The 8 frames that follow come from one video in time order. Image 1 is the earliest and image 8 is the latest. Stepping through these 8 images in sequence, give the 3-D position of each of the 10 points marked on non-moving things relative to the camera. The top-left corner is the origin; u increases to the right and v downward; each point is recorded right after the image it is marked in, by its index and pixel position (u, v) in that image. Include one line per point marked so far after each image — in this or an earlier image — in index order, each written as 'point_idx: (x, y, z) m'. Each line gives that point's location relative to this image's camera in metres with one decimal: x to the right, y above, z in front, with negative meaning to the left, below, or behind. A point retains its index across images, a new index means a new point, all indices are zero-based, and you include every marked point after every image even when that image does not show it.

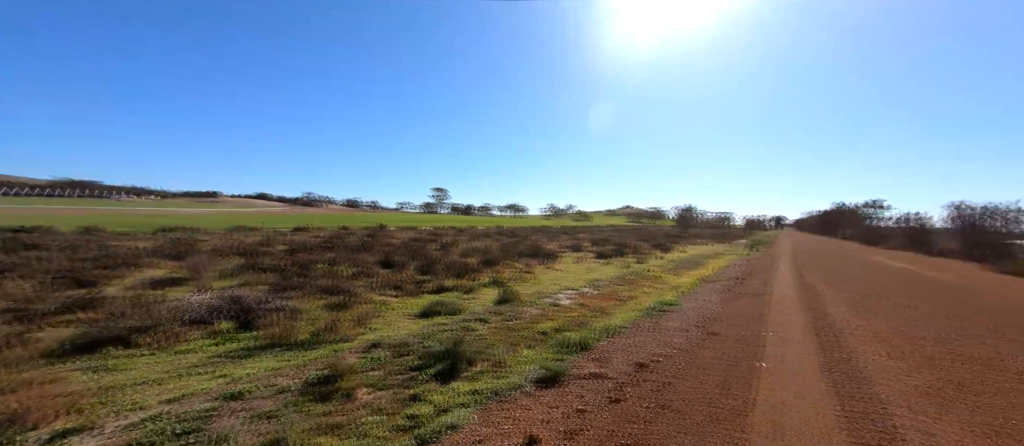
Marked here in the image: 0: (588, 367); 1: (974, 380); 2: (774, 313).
0: (+1.9, -3.6, +8.1) m
1: (+6.7, -2.3, +4.8) m
2: (+6.7, -2.4, +8.6) m
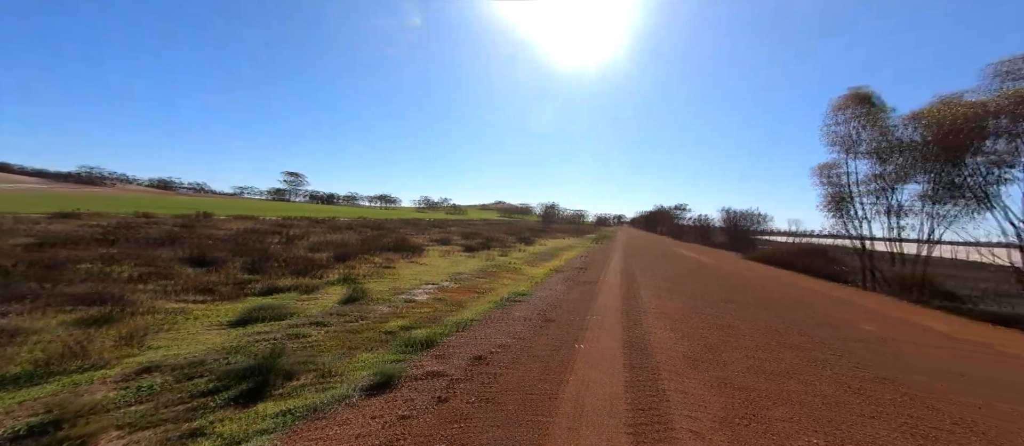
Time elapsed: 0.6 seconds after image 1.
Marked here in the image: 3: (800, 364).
0: (-1.9, -3.2, +7.4) m
1: (+3.7, -2.2, +5.9) m
2: (+2.5, -2.2, +9.6) m
3: (+4.4, -2.2, +5.0) m
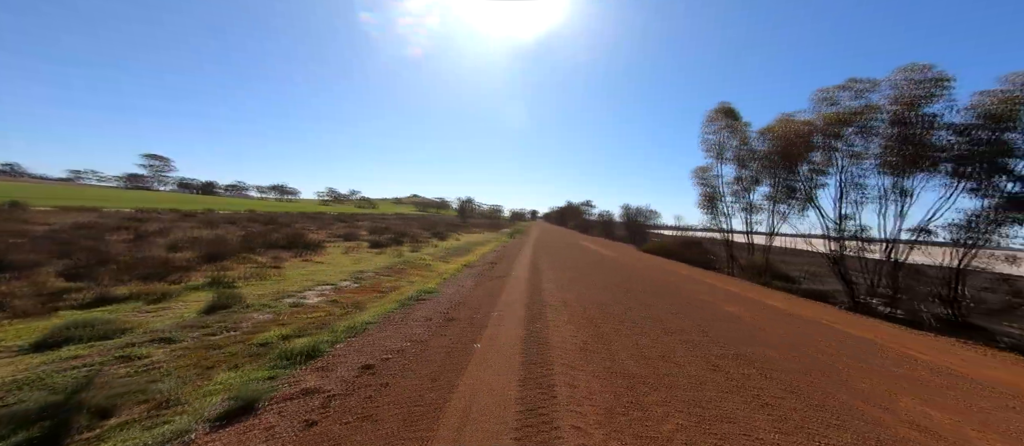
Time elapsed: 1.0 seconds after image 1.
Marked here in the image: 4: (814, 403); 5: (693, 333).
0: (-4.0, -3.1, +6.3) m
1: (+1.8, -2.1, +6.1) m
2: (-0.2, -2.0, +9.4) m
3: (+2.7, -2.0, +5.4) m
4: (+3.5, -2.1, +3.8) m
5: (+3.3, -2.0, +6.0) m
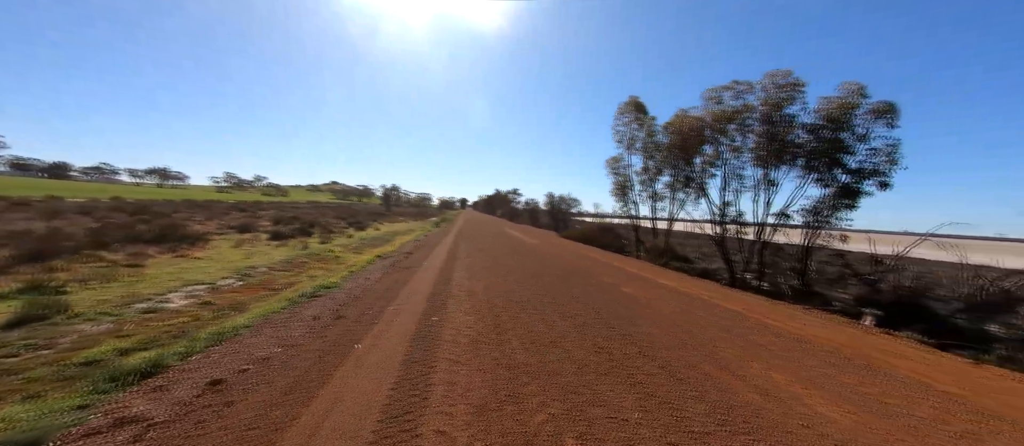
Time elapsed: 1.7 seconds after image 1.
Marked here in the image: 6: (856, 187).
0: (-5.9, -2.8, +5.0) m
1: (-0.1, -1.8, +5.9) m
2: (-2.7, -1.7, +8.7) m
3: (+0.9, -1.8, +5.3) m
4: (+2.0, -1.8, +3.9) m
5: (+1.4, -1.7, +6.0) m
6: (+9.5, +1.0, +9.2) m
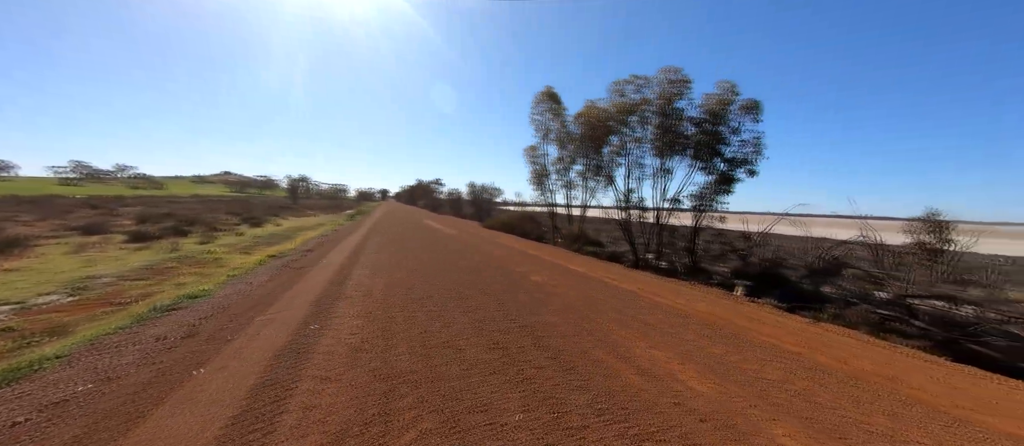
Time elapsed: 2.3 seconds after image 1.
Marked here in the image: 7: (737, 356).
0: (-7.3, -2.9, +3.3) m
1: (-1.8, -1.6, +5.3) m
2: (-4.9, -1.5, +7.5) m
3: (-0.7, -1.6, +4.9) m
4: (+0.7, -1.7, +3.8) m
5: (-0.4, -1.5, +5.7) m
6: (+6.9, +1.6, +10.3) m
7: (+2.8, -1.6, +4.0) m
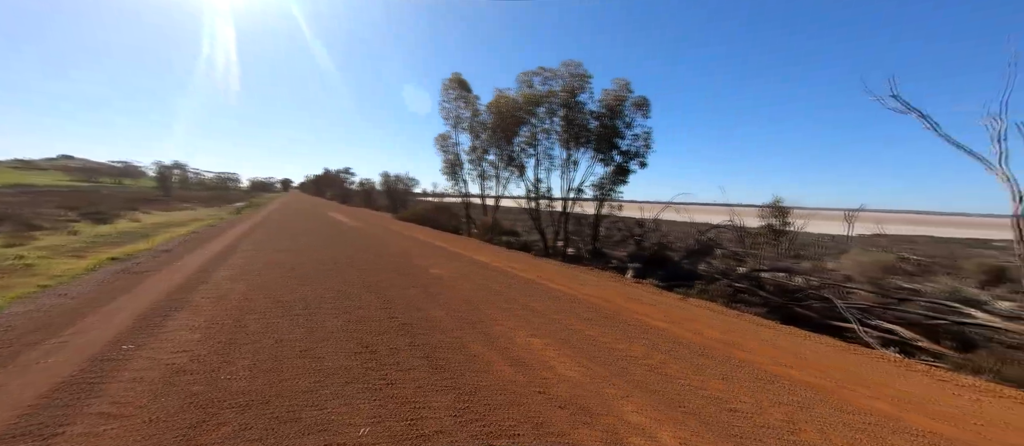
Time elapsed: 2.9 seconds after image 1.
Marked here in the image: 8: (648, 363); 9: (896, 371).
0: (-8.4, -2.9, +1.4) m
1: (-3.5, -1.5, +4.4) m
2: (-7.0, -1.4, +6.0) m
3: (-2.4, -1.4, +4.3) m
4: (-0.8, -1.5, +3.5) m
5: (-2.2, -1.3, +5.1) m
6: (+3.9, +2.0, +11.1) m
7: (+1.2, -1.4, +4.1) m
8: (+1.5, -1.5, +3.5) m
9: (+4.9, -1.9, +4.2) m
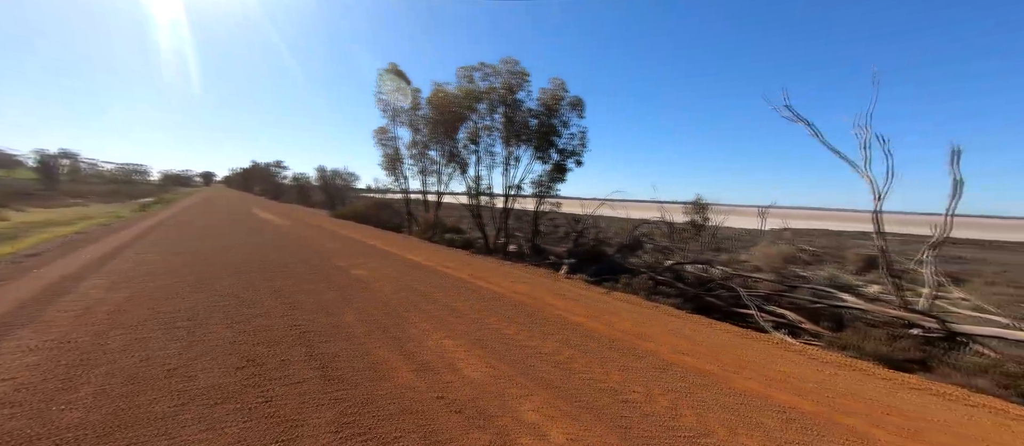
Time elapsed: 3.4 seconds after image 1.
0: (-9.0, -2.9, +0.1) m
1: (-4.6, -1.5, +3.7) m
2: (-8.3, -1.4, +4.8) m
3: (-3.4, -1.4, +3.8) m
4: (-1.7, -1.5, +3.2) m
5: (-3.4, -1.3, +4.6) m
6: (+1.8, +2.1, +11.4) m
7: (+0.2, -1.4, +4.1) m
8: (+0.5, -1.5, +3.5) m
9: (+3.8, -1.8, +4.7) m
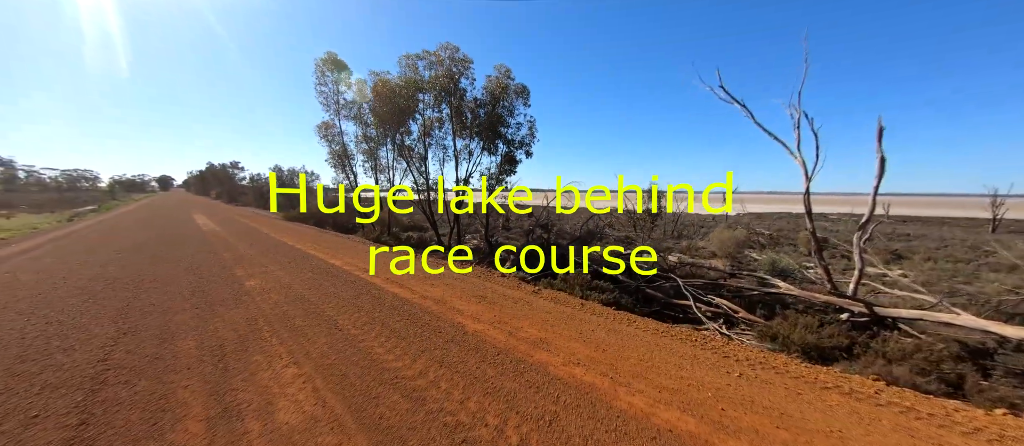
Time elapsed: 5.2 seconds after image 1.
0: (-10.1, -3.3, -1.0) m
1: (-5.9, -1.6, +2.9) m
2: (-9.7, -1.7, +3.7) m
3: (-4.8, -1.6, +3.0) m
4: (-3.1, -1.6, +2.5) m
5: (-4.8, -1.4, +3.9) m
6: (-0.1, +2.2, +10.8) m
7: (-1.2, -1.4, +3.5) m
8: (-0.9, -1.5, +3.0) m
9: (+2.3, -1.7, +4.3) m
